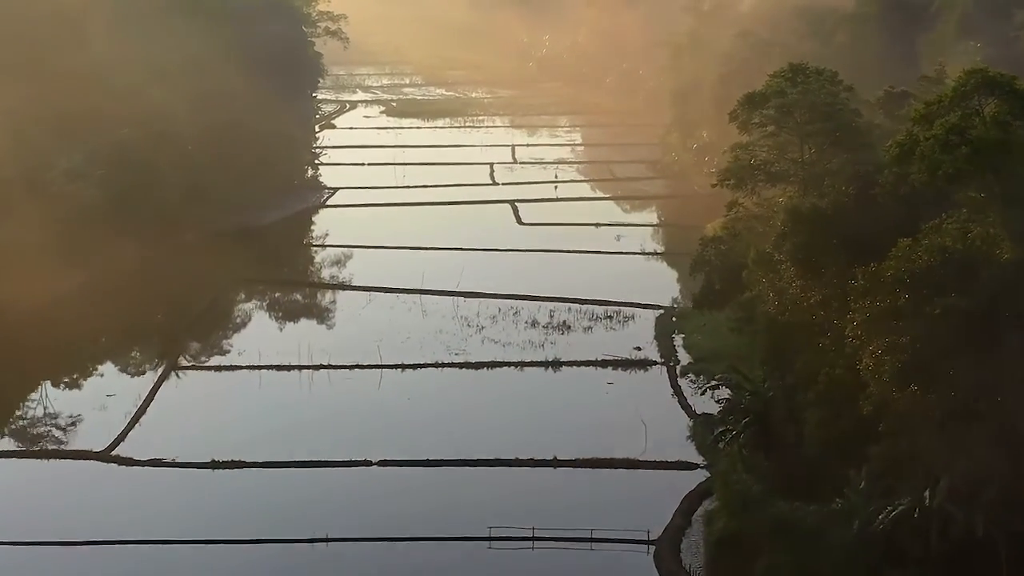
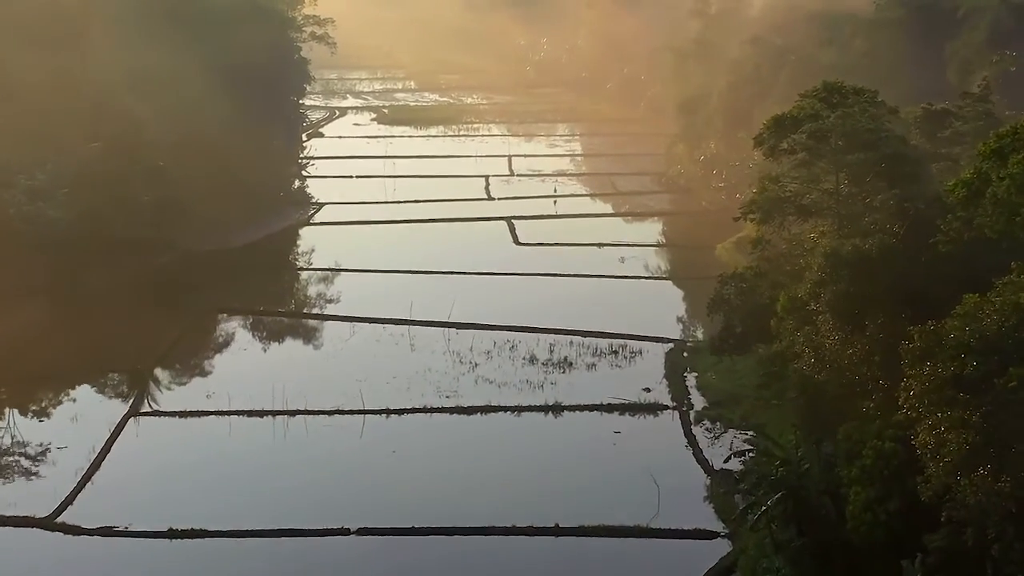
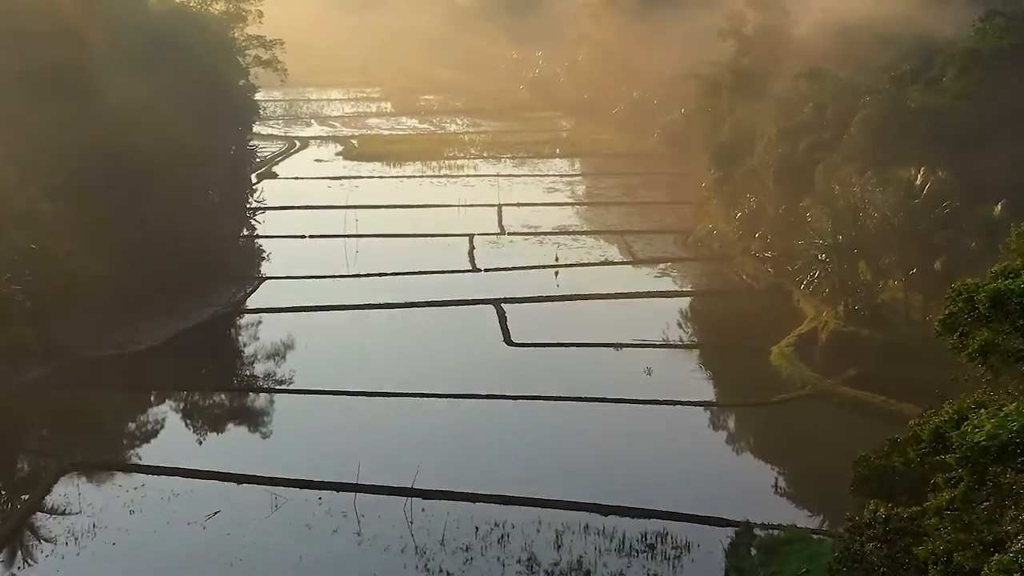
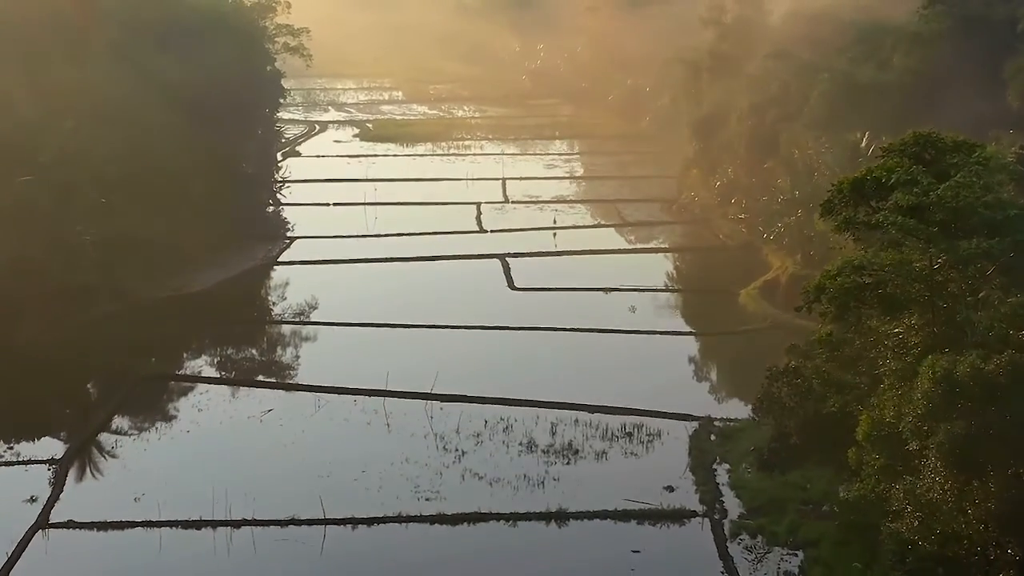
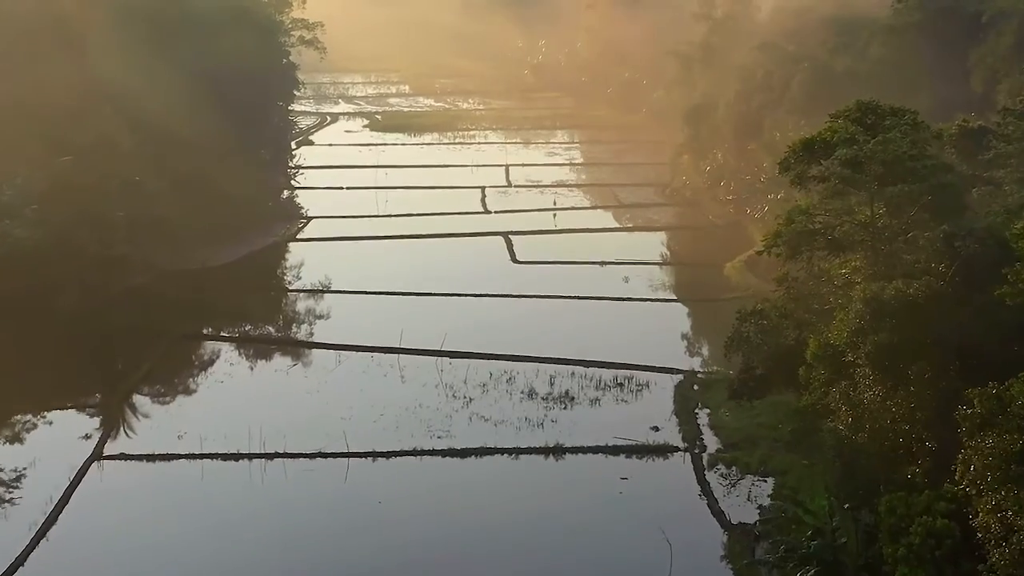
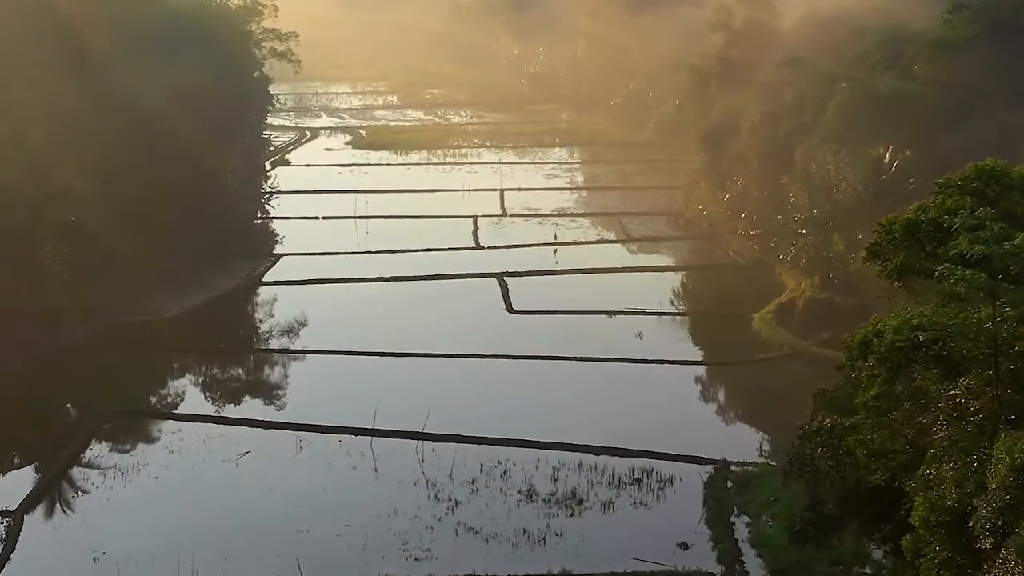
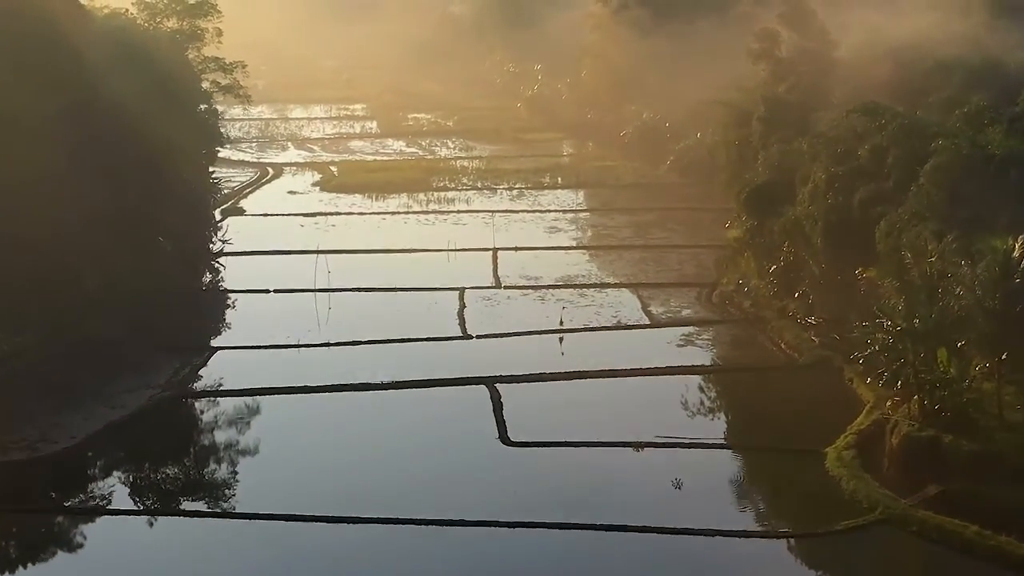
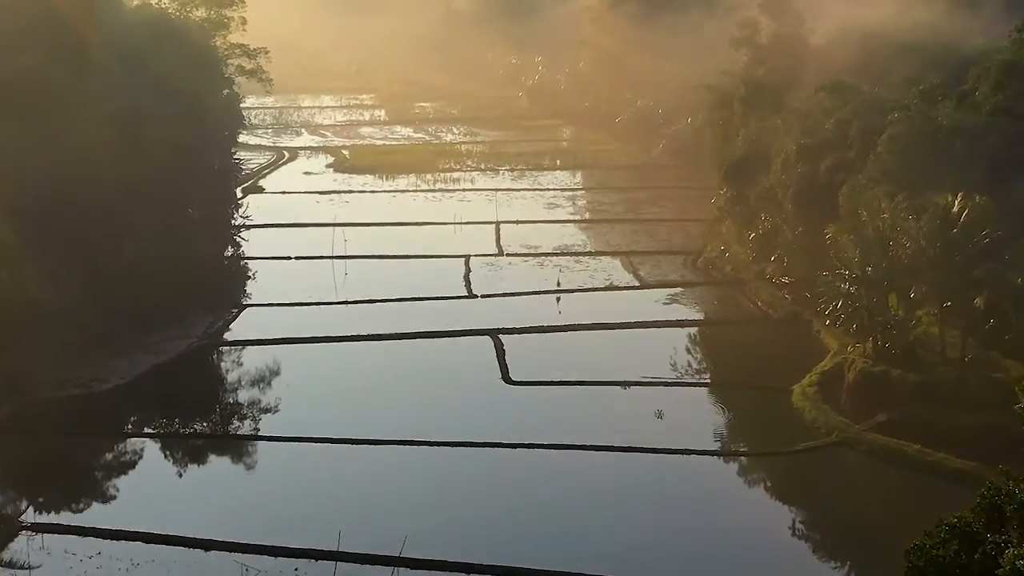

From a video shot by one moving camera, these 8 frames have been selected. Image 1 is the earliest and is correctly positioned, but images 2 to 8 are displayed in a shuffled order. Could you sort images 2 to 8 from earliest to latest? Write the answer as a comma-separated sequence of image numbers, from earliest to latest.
2, 5, 4, 6, 3, 8, 7
